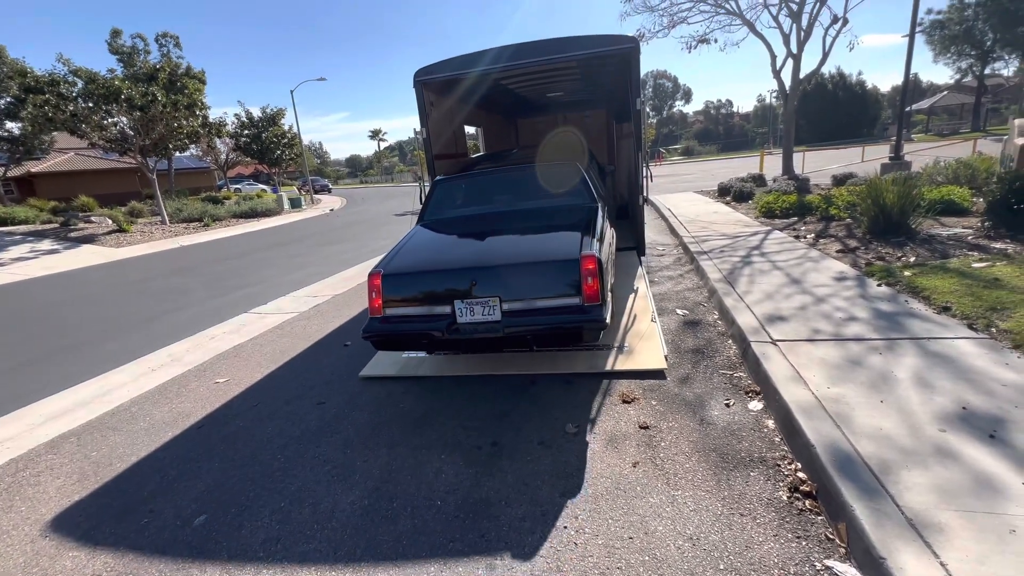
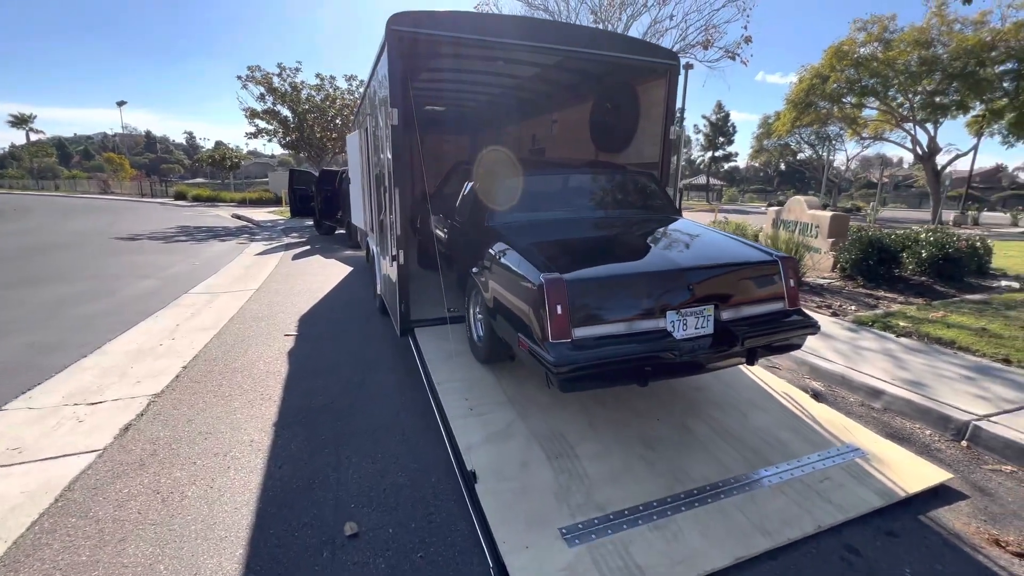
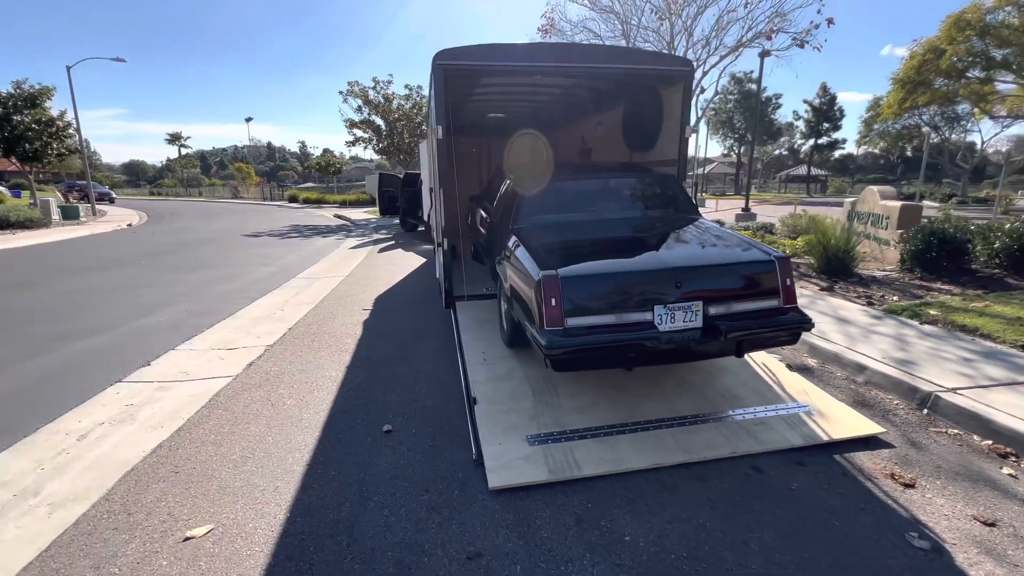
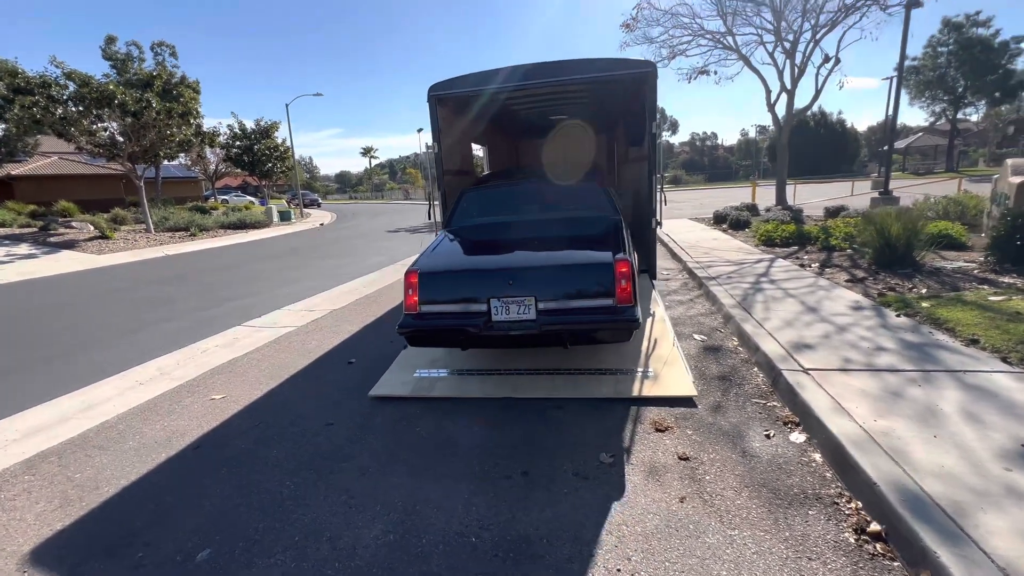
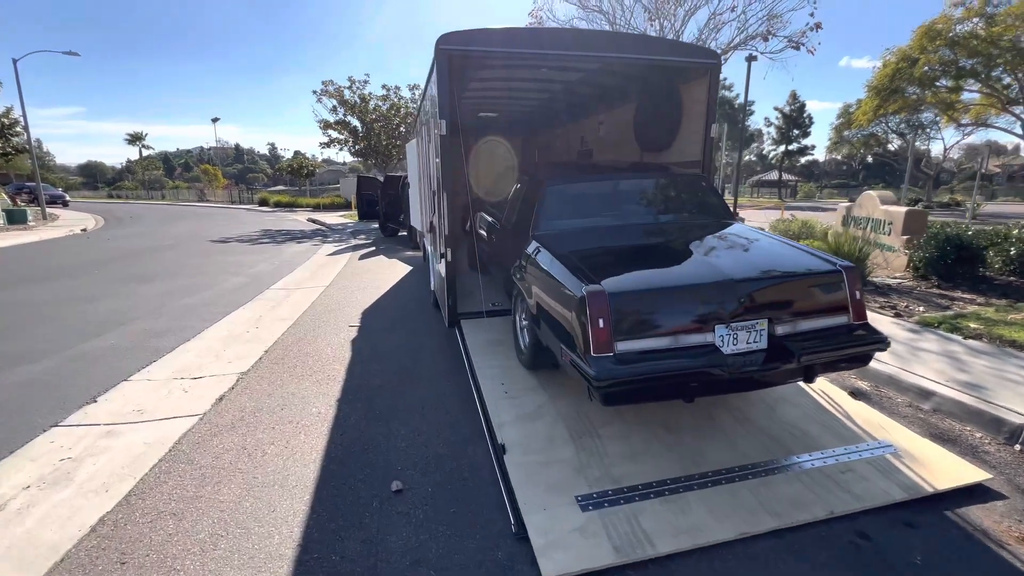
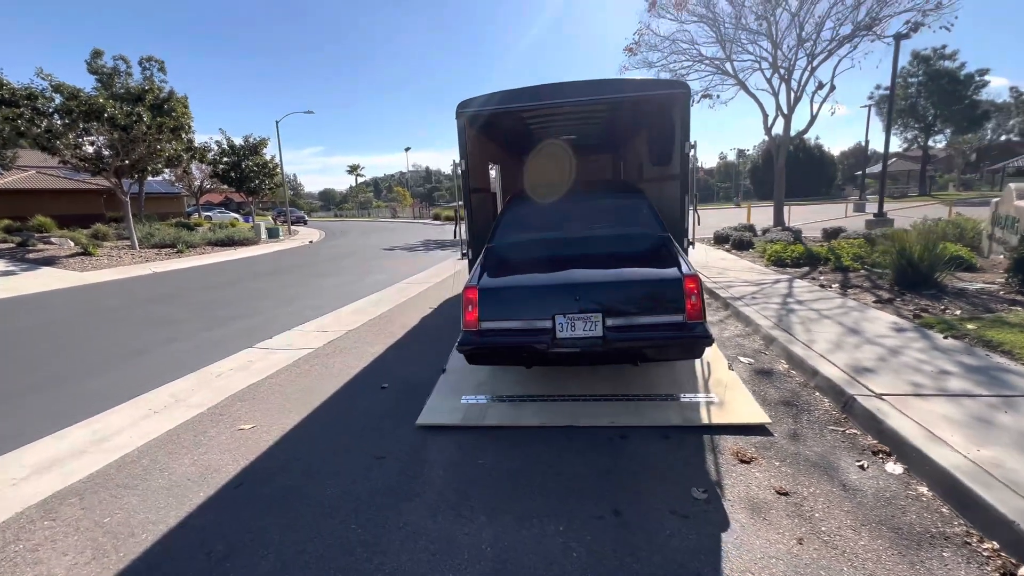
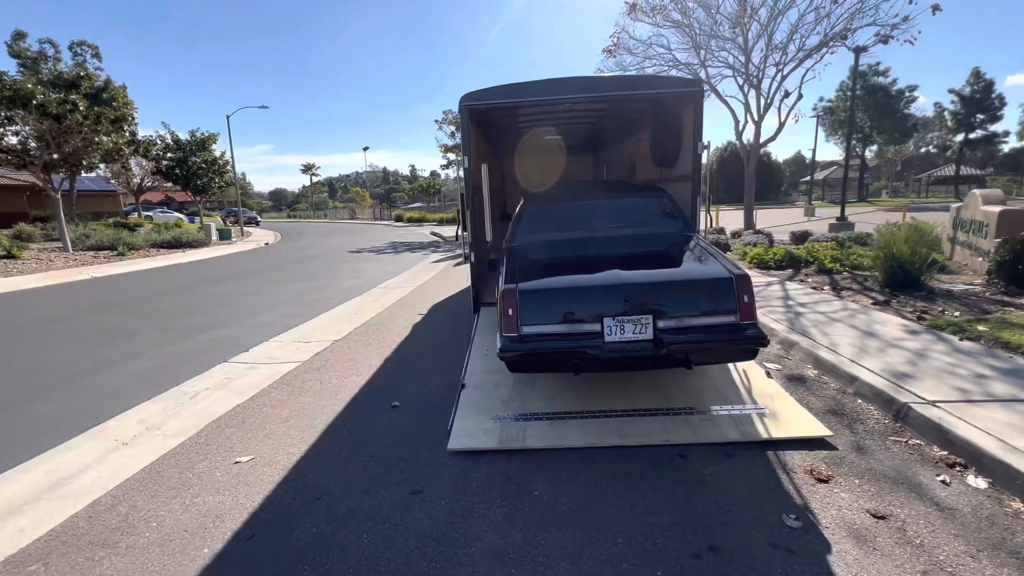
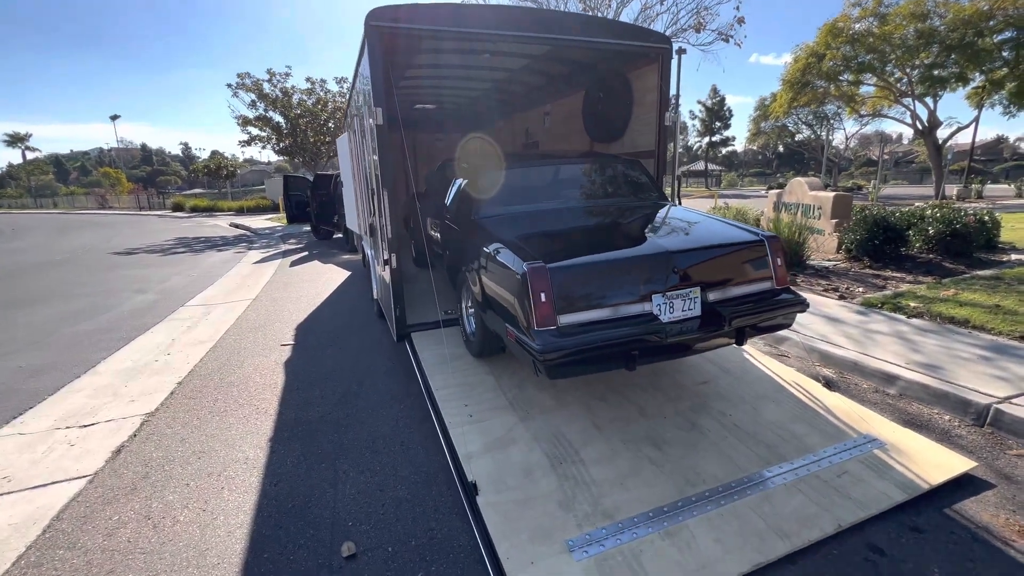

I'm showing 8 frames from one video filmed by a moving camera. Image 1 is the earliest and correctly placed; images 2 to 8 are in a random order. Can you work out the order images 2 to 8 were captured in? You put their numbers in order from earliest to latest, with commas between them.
4, 6, 7, 3, 5, 2, 8
